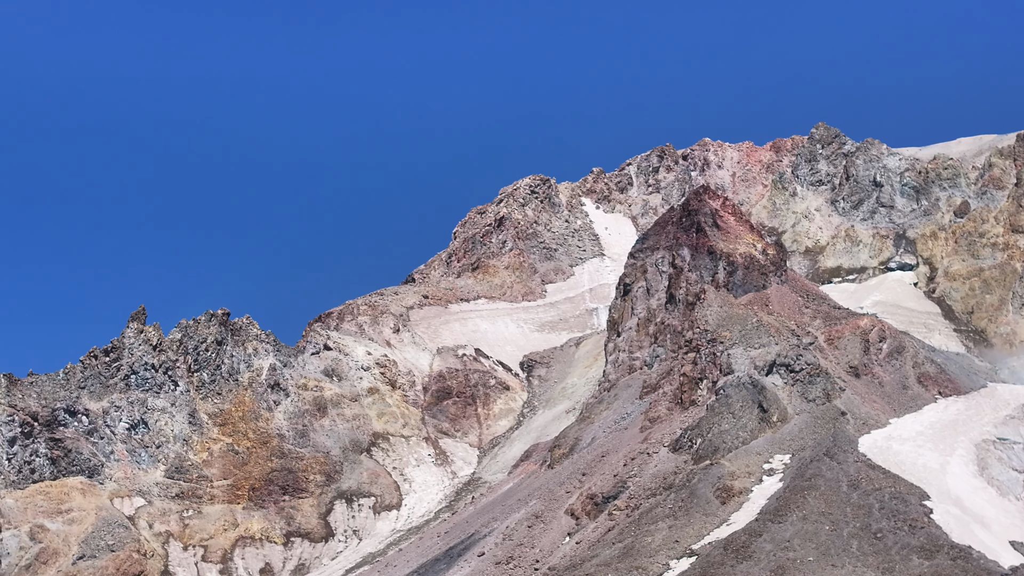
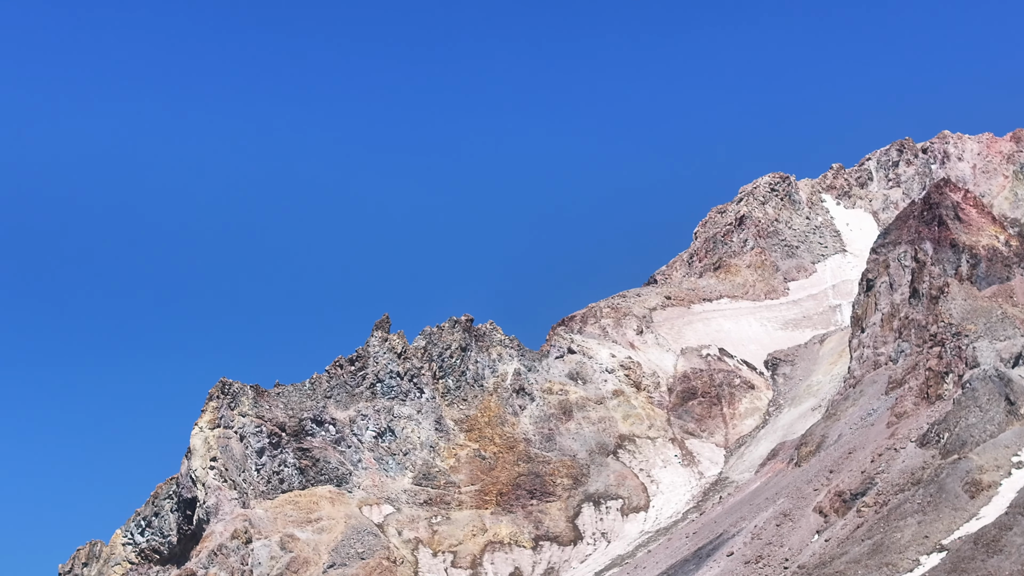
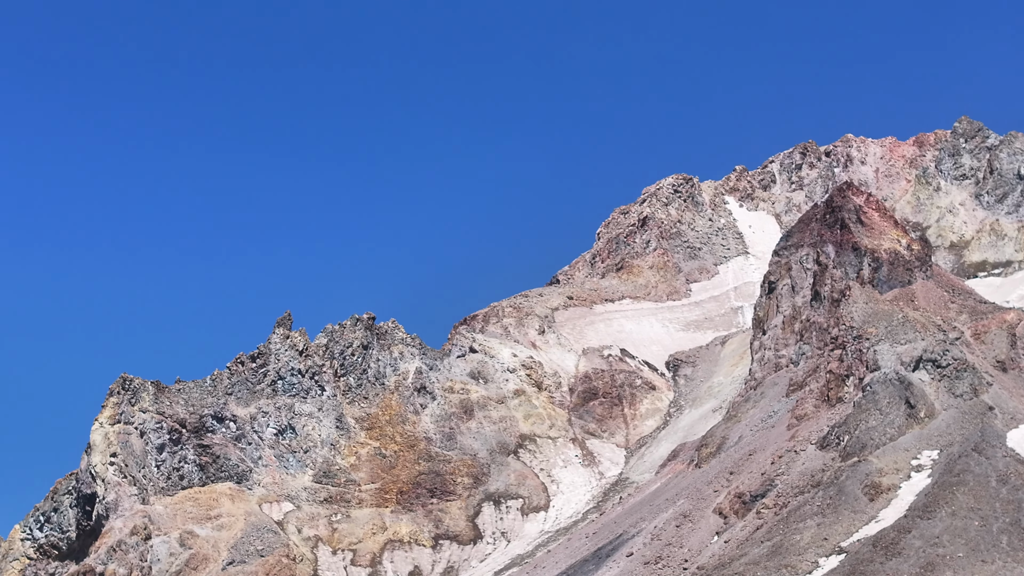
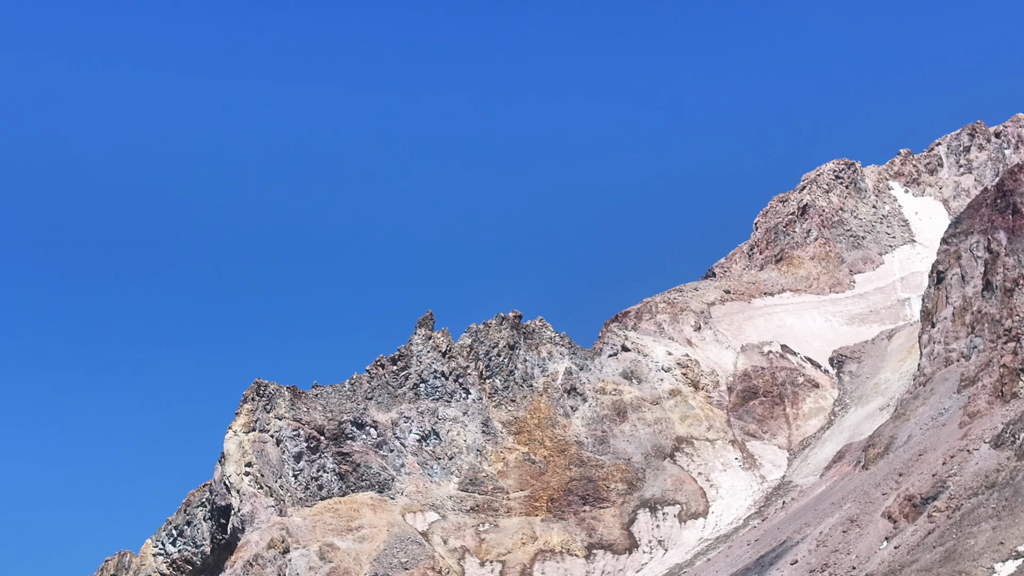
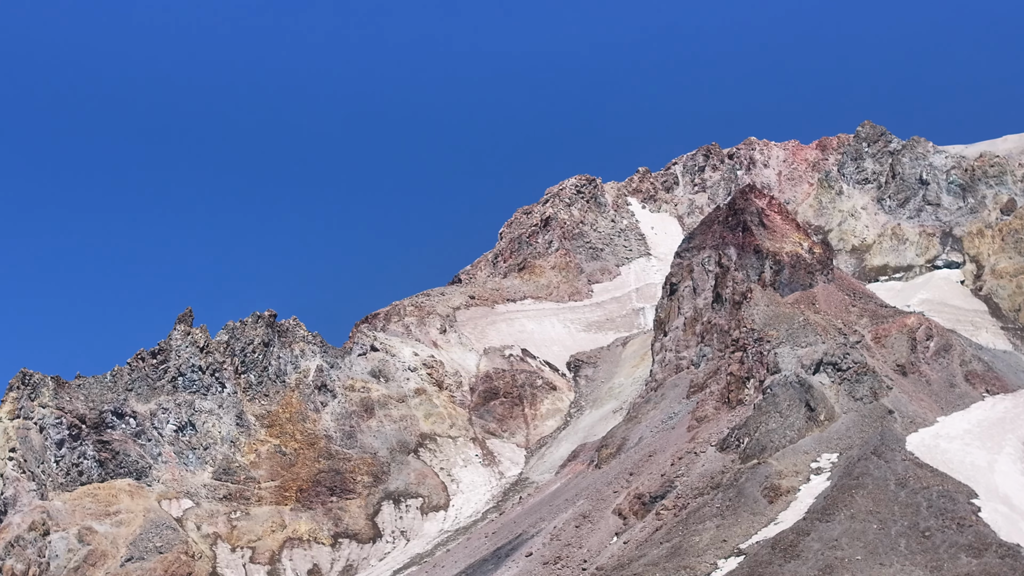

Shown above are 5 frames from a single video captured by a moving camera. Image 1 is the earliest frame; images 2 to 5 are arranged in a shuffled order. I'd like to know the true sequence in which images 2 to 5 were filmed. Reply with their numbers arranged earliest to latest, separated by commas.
5, 3, 2, 4
